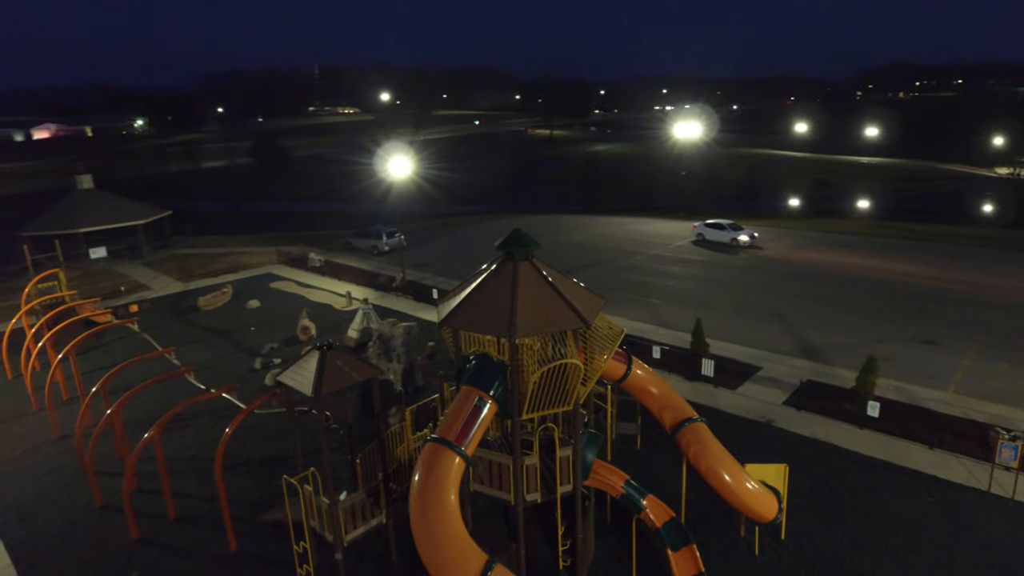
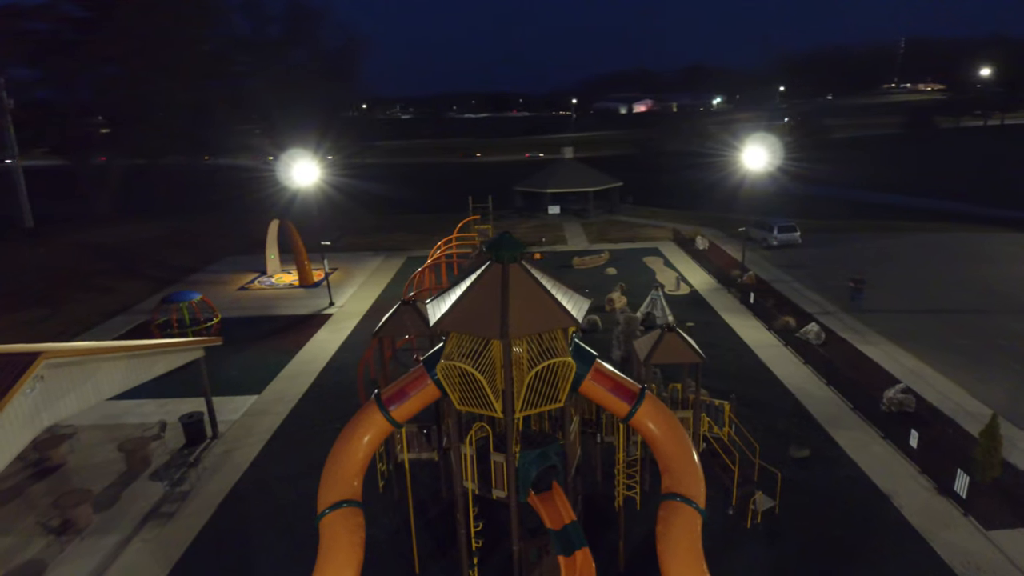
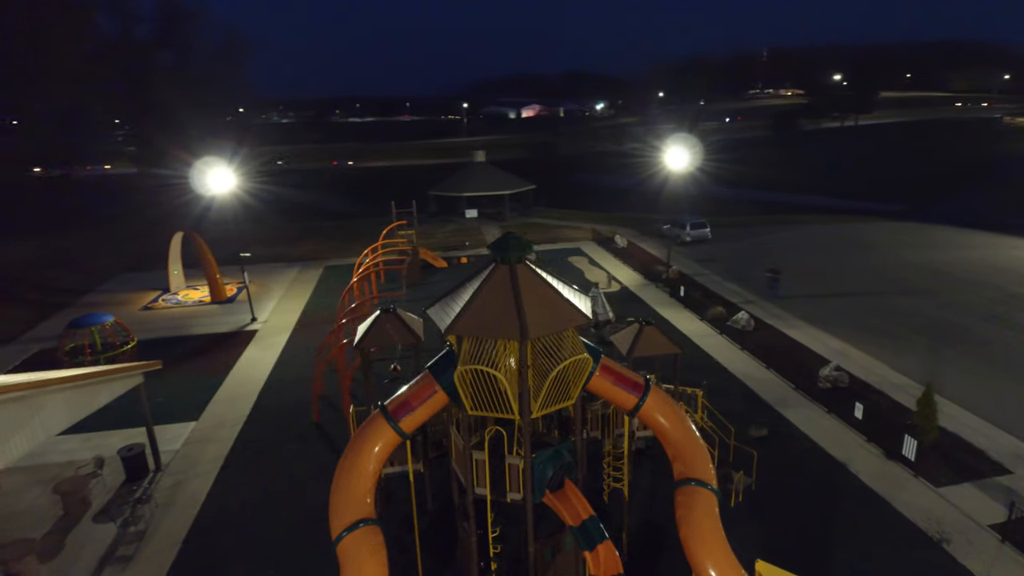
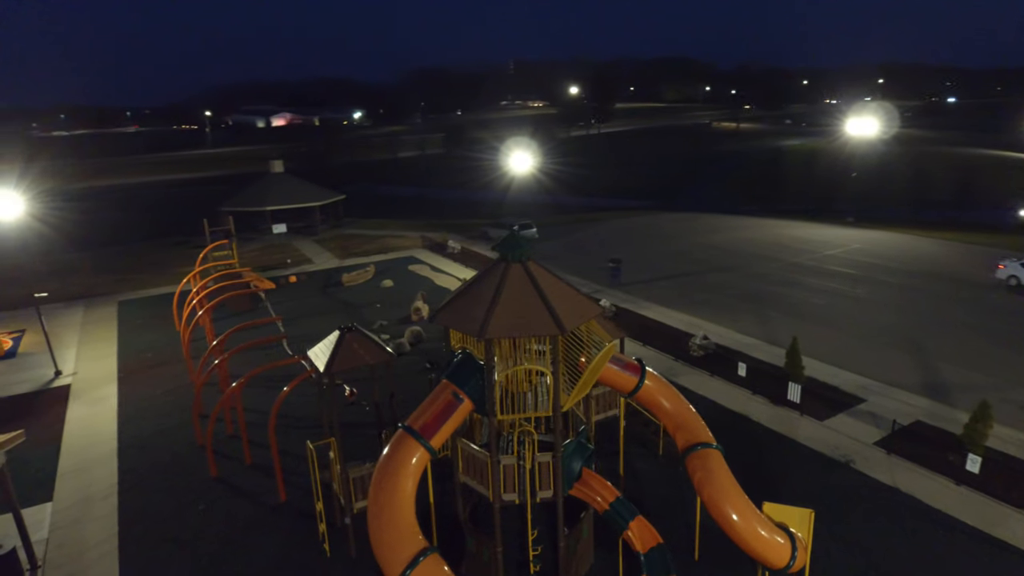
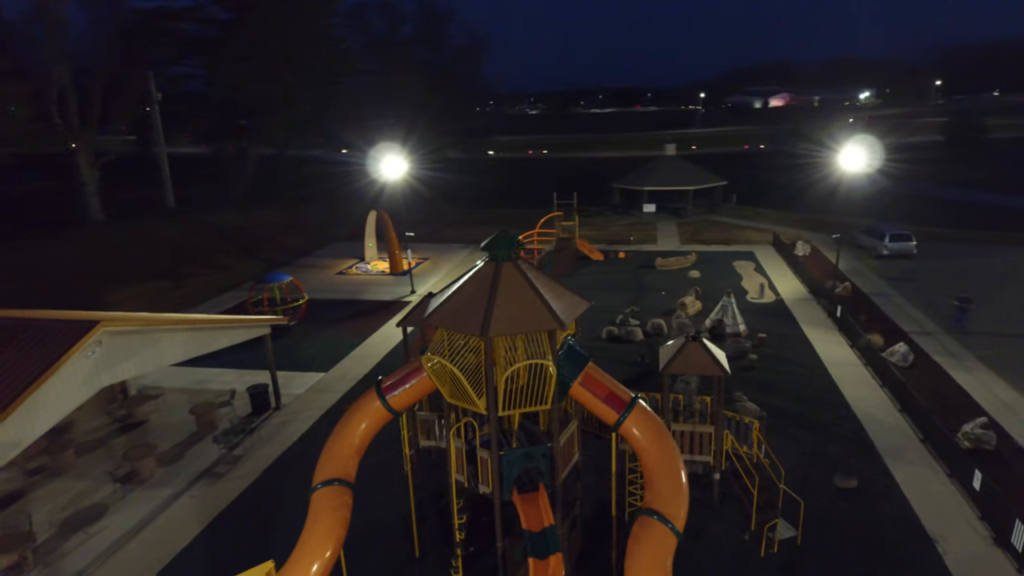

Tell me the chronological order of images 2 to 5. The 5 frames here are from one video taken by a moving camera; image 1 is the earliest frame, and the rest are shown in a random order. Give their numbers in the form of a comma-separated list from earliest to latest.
4, 3, 2, 5
